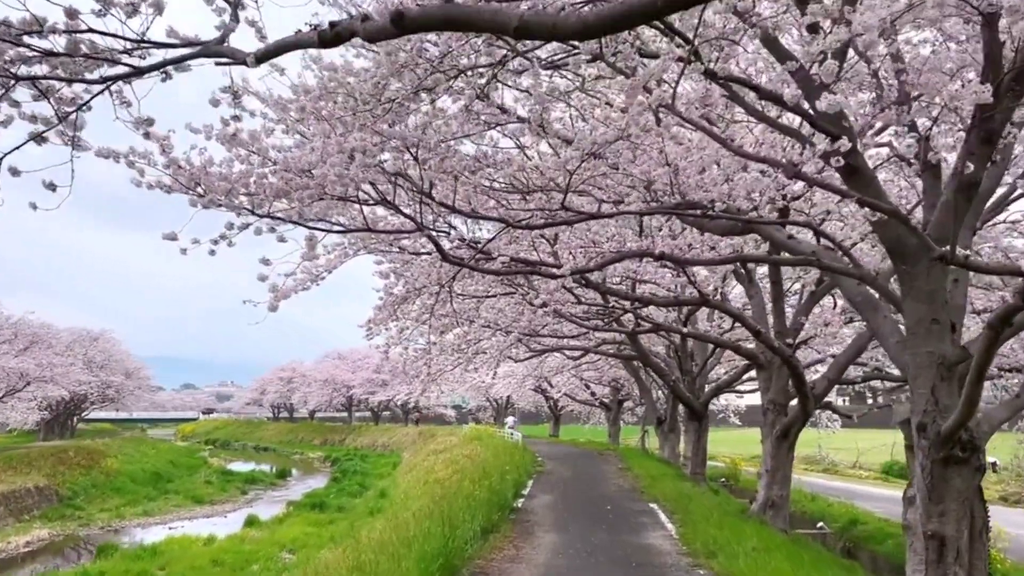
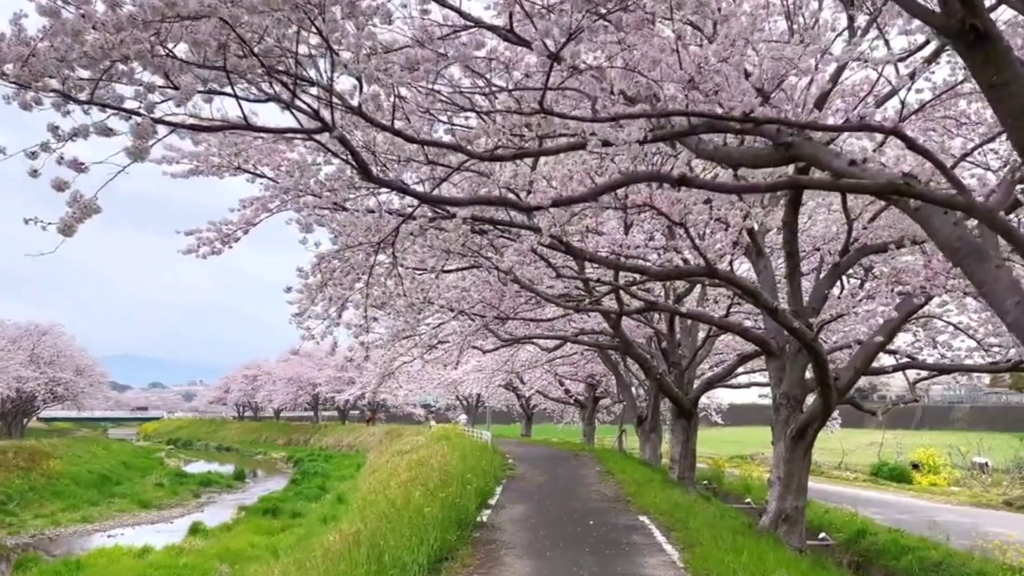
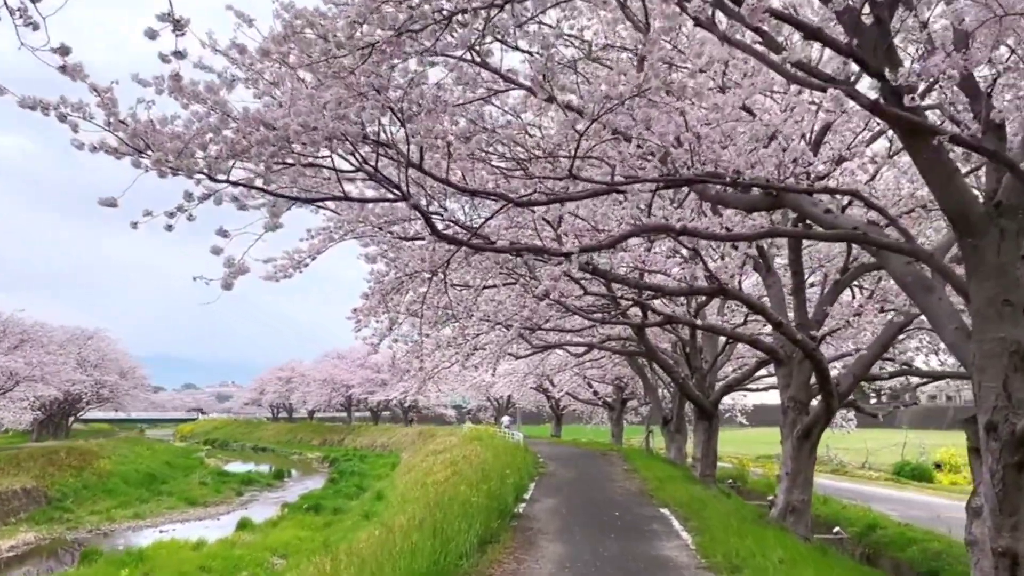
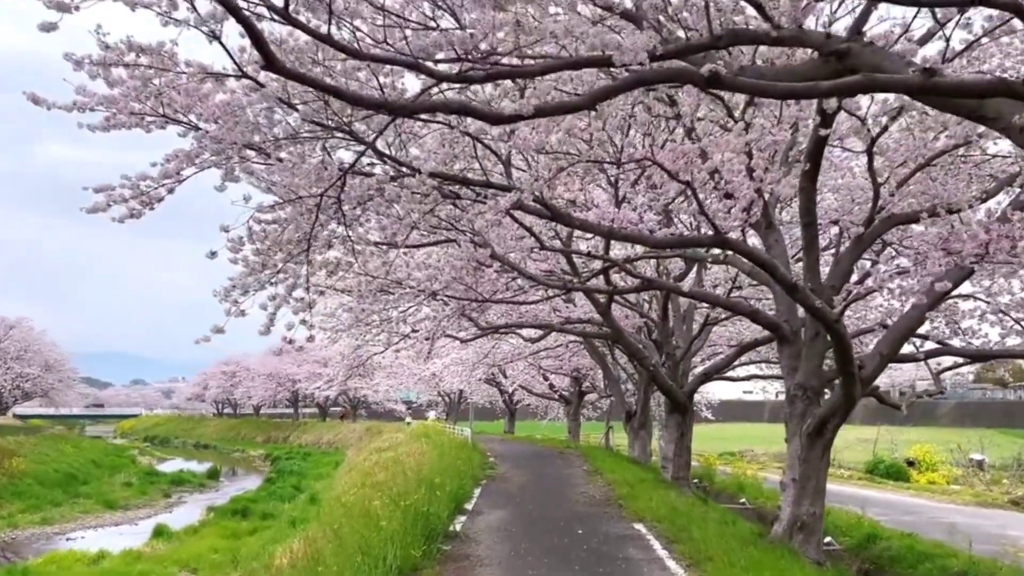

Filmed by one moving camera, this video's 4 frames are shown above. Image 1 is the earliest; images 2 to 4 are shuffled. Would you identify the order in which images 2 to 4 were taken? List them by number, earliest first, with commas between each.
3, 2, 4
